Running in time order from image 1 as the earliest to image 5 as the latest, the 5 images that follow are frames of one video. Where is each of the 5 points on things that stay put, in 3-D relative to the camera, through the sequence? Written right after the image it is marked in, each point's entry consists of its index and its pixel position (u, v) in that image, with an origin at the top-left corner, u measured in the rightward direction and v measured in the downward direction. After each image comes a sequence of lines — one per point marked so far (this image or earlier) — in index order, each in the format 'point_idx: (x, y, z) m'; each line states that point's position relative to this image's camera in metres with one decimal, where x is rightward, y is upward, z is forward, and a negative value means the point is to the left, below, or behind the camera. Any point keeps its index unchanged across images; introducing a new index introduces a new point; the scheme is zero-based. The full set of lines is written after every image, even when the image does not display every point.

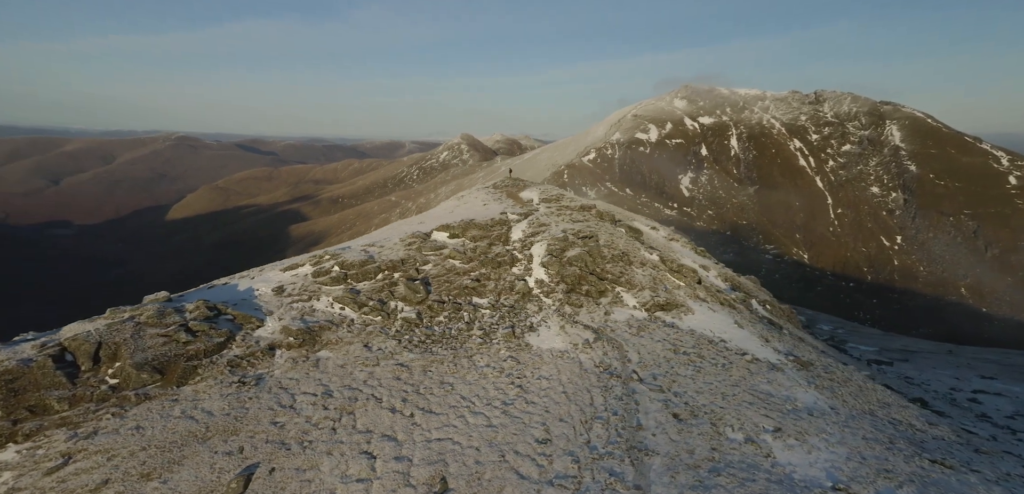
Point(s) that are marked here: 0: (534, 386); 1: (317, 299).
0: (+0.6, -3.6, +12.8) m
1: (-6.9, -1.8, +17.3) m
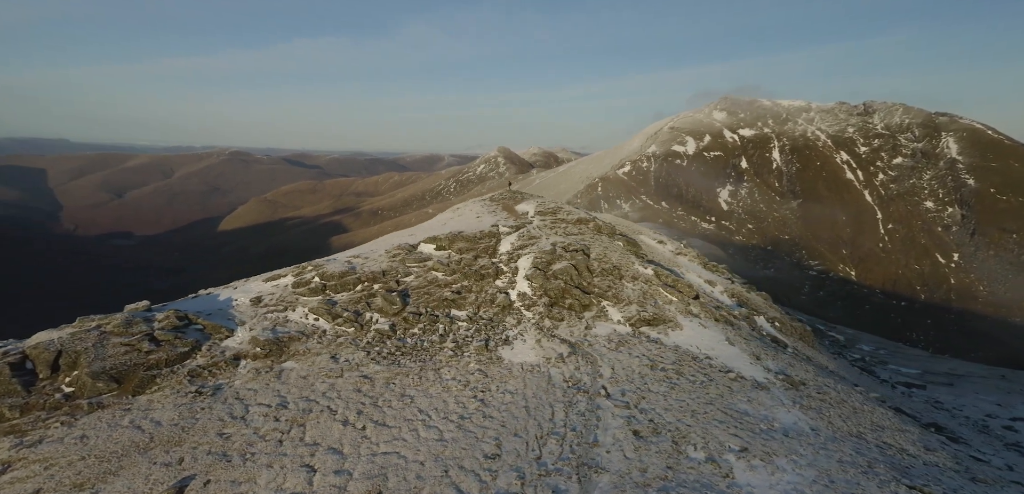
0: (-0.4, -3.8, +12.5) m
1: (-7.7, -2.2, +17.2) m
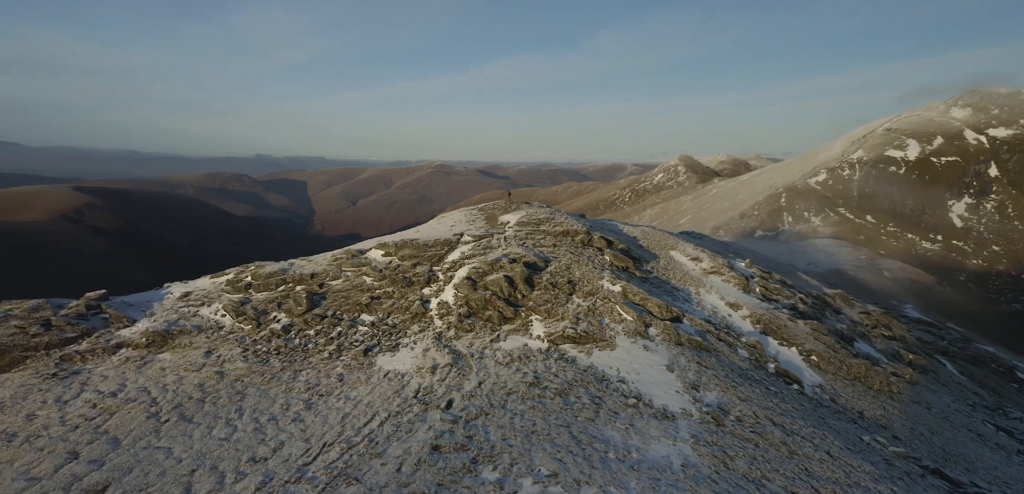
0: (-4.5, -3.8, +12.1) m
1: (-11.0, -2.1, +17.9) m
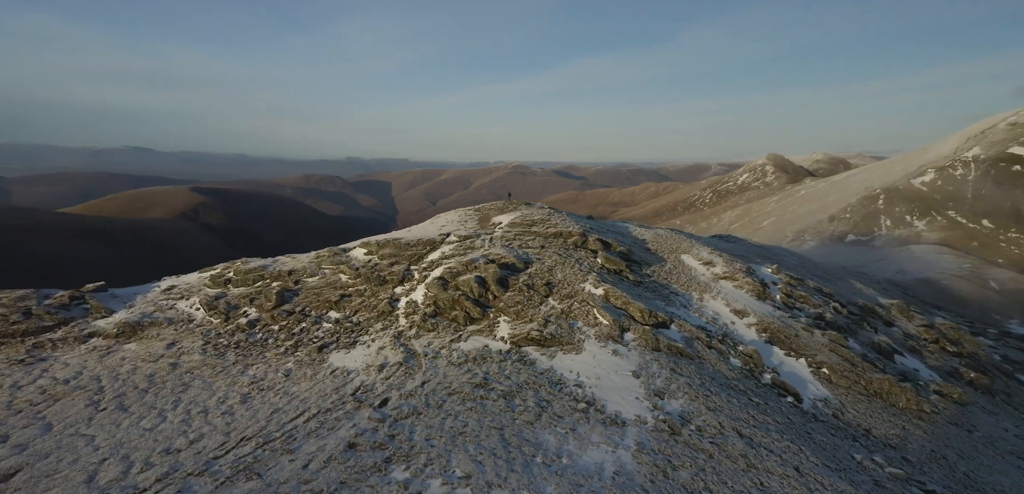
0: (-6.2, -3.8, +12.5) m
1: (-12.3, -1.9, +18.6) m
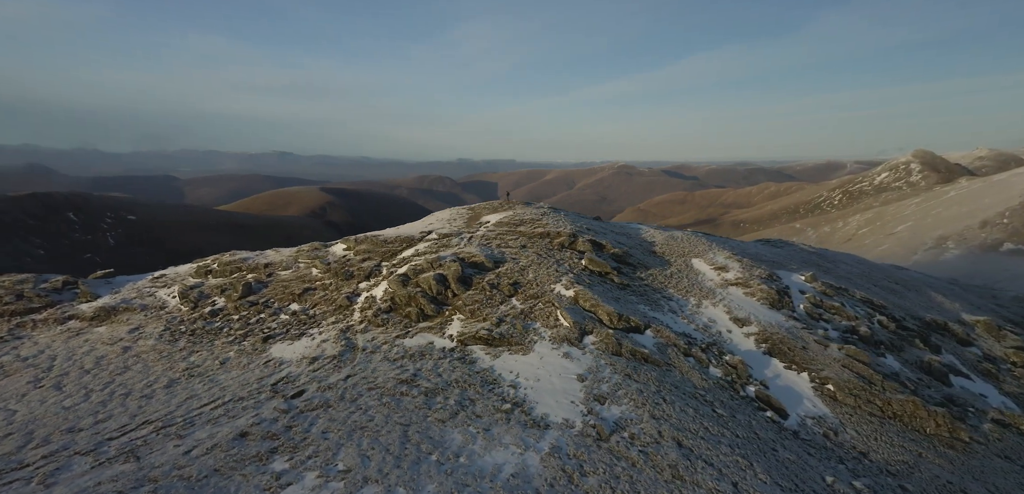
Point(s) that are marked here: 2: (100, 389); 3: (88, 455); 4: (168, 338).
0: (-8.7, -3.7, +13.5) m
1: (-14.1, -1.6, +20.1) m
2: (-10.4, -3.6, +12.9) m
3: (-8.4, -4.2, +10.3) m
4: (-11.2, -3.0, +16.2) m
